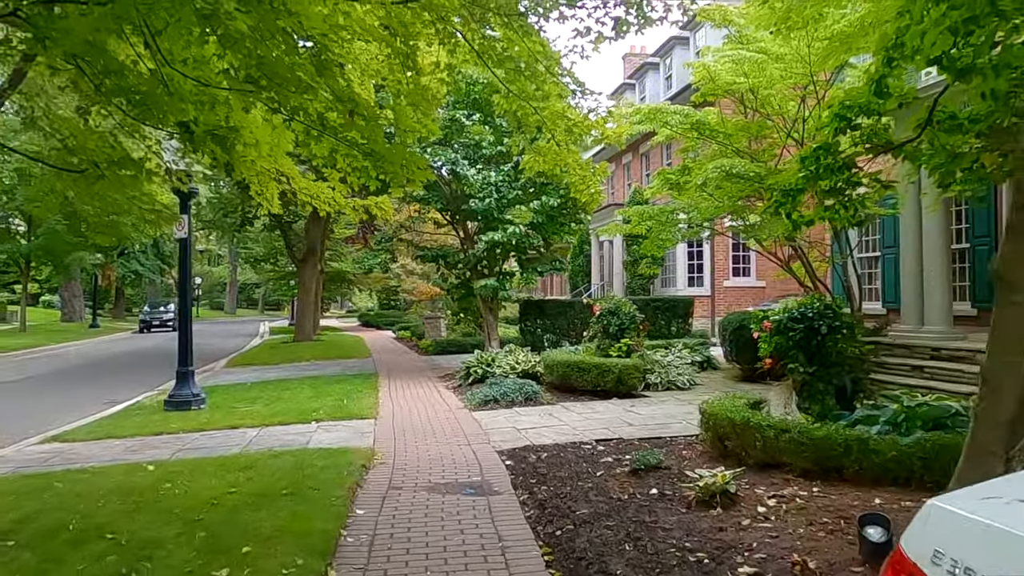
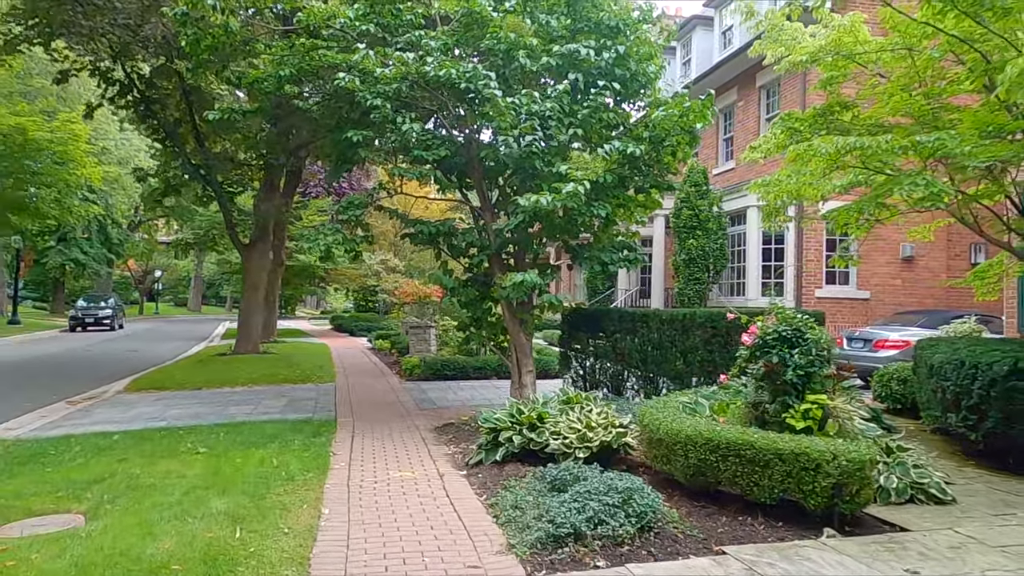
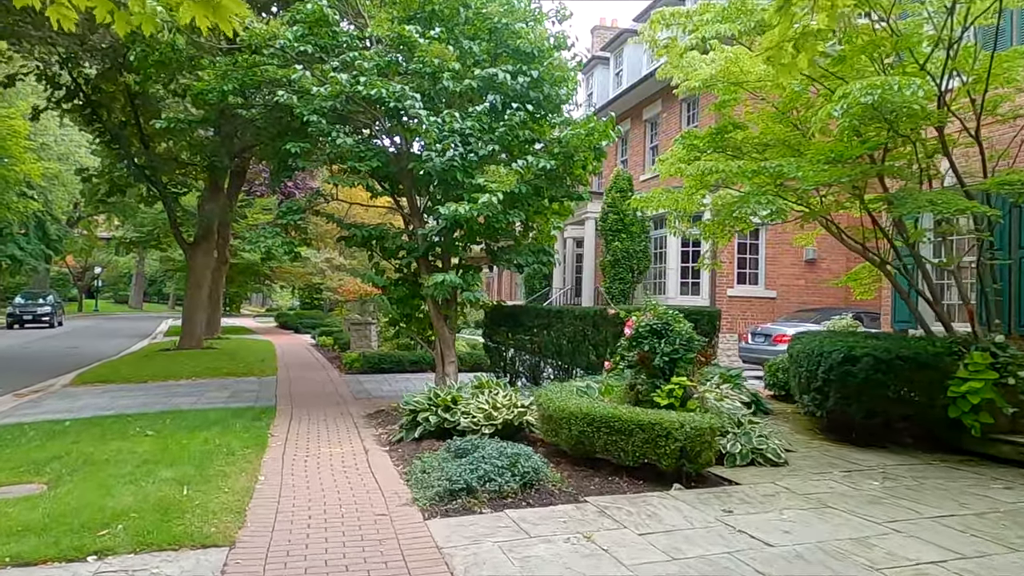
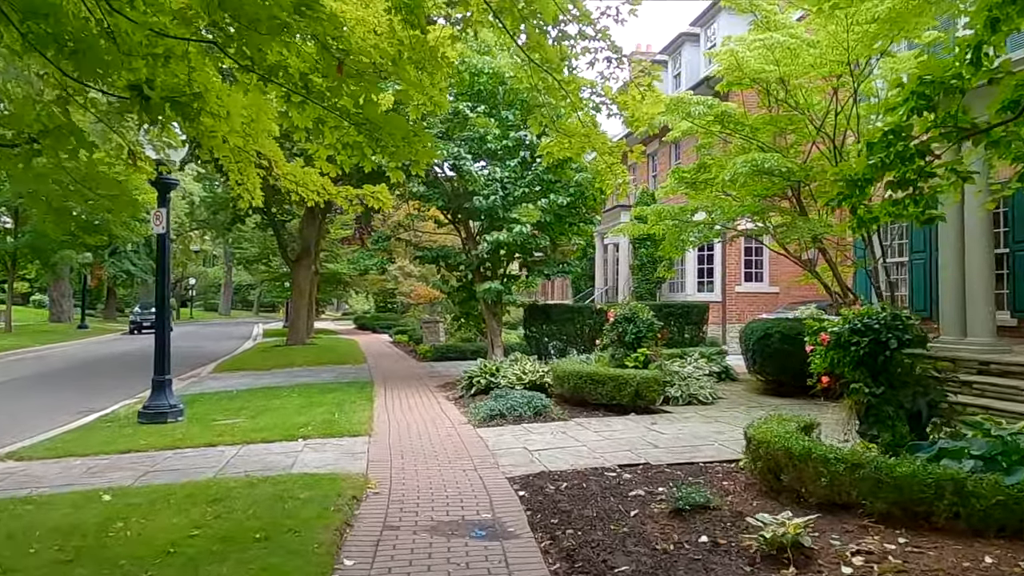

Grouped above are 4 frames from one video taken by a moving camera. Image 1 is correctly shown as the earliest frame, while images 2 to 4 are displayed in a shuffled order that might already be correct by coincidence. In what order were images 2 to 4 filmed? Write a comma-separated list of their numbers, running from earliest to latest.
4, 3, 2
